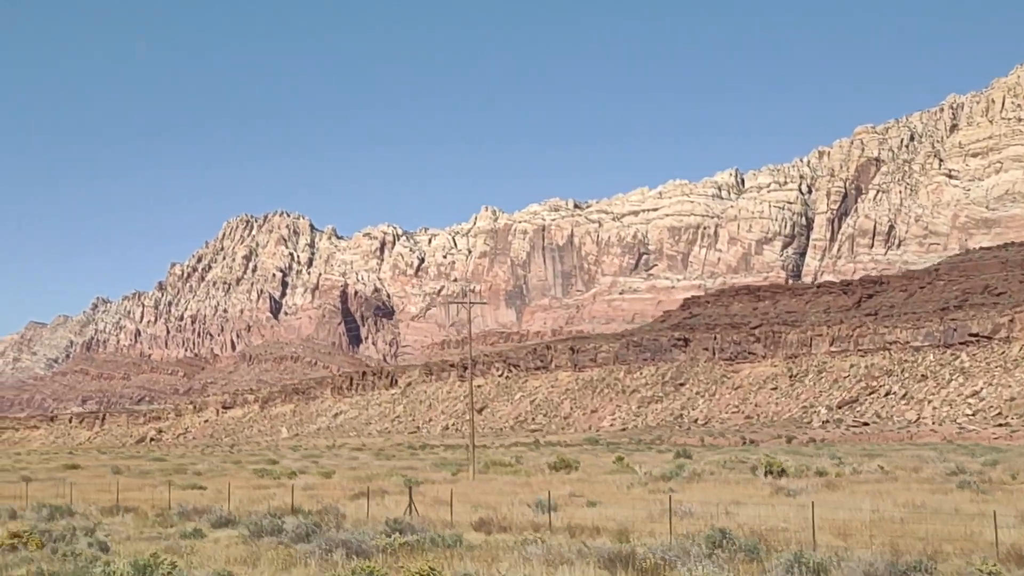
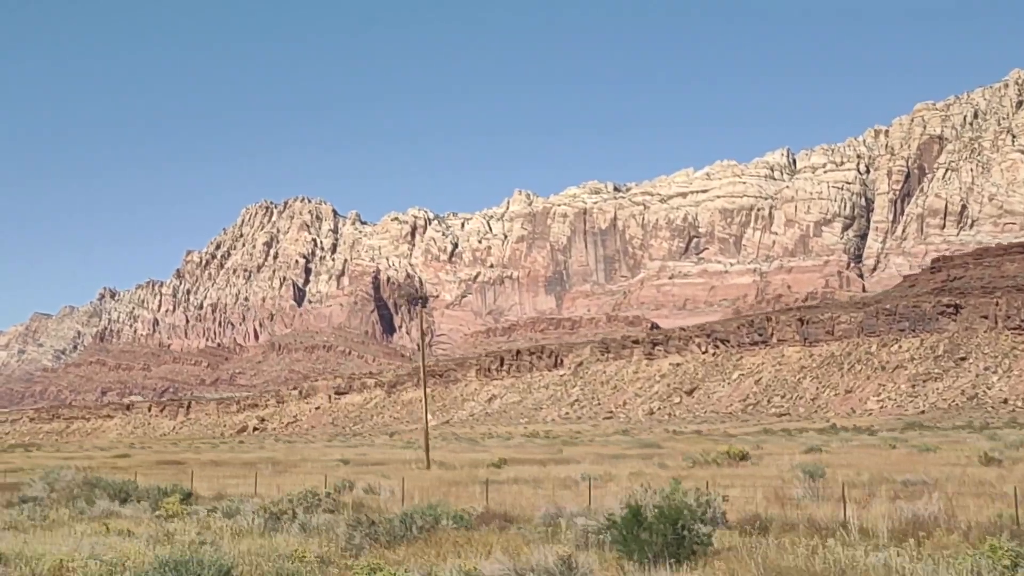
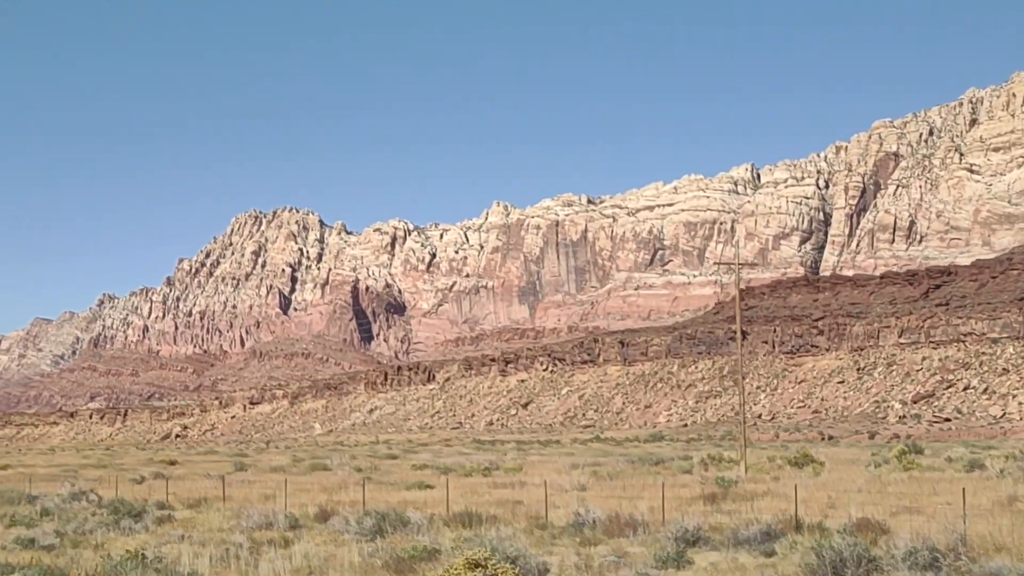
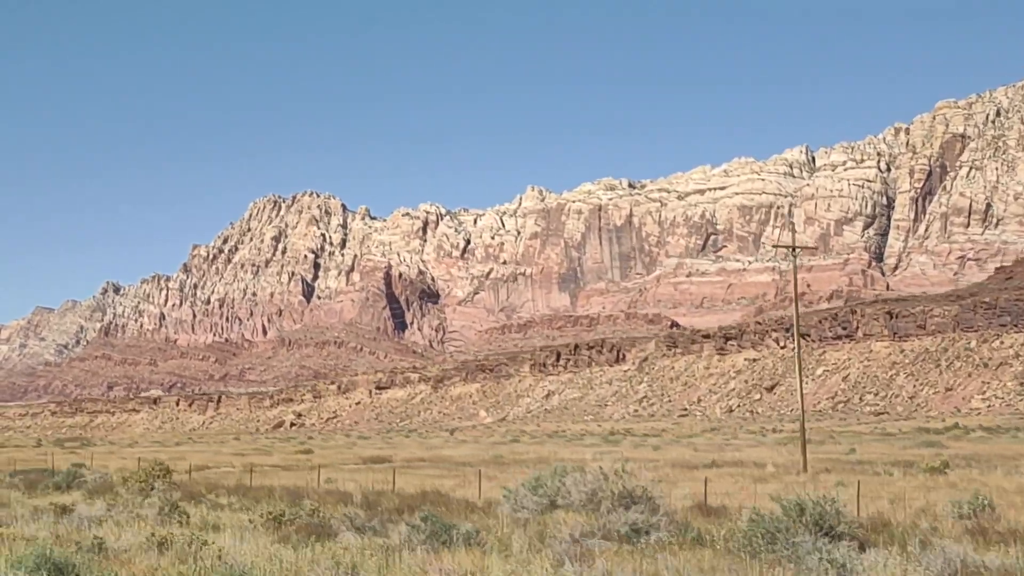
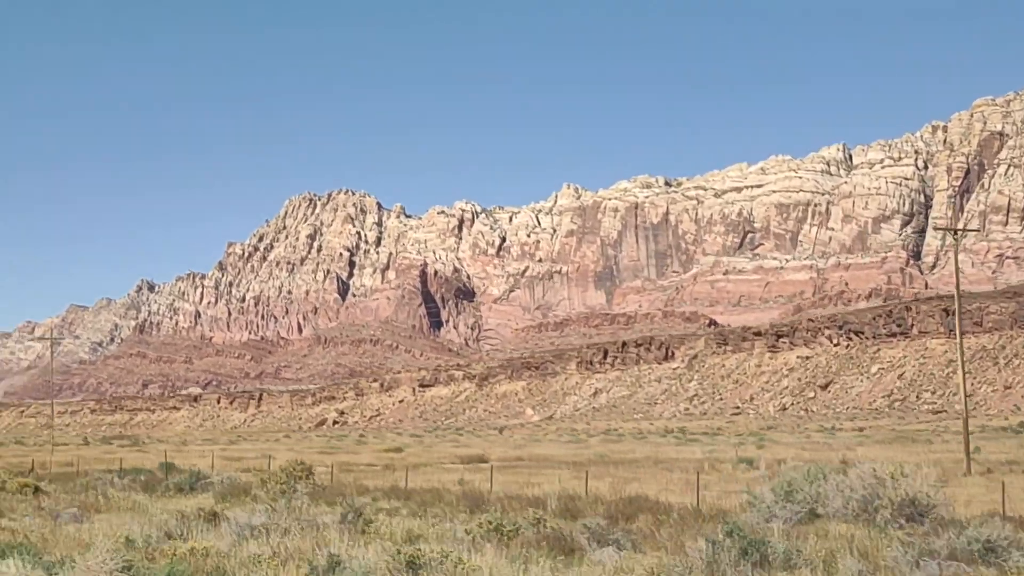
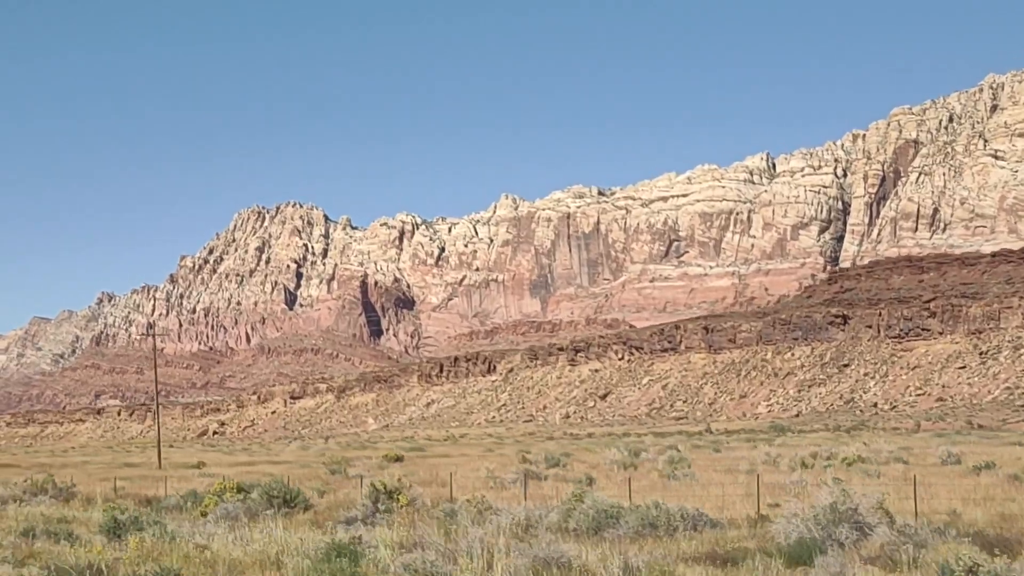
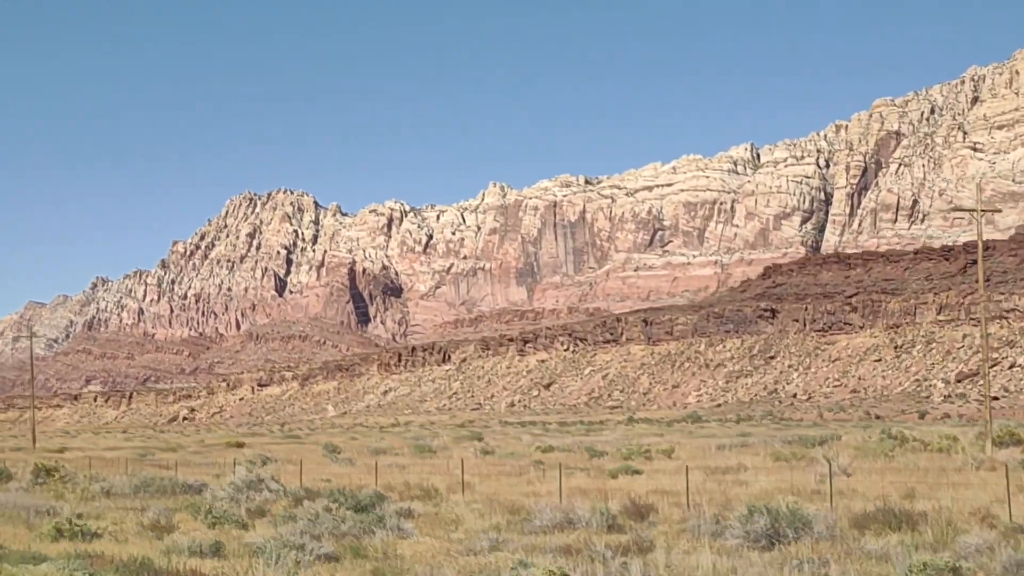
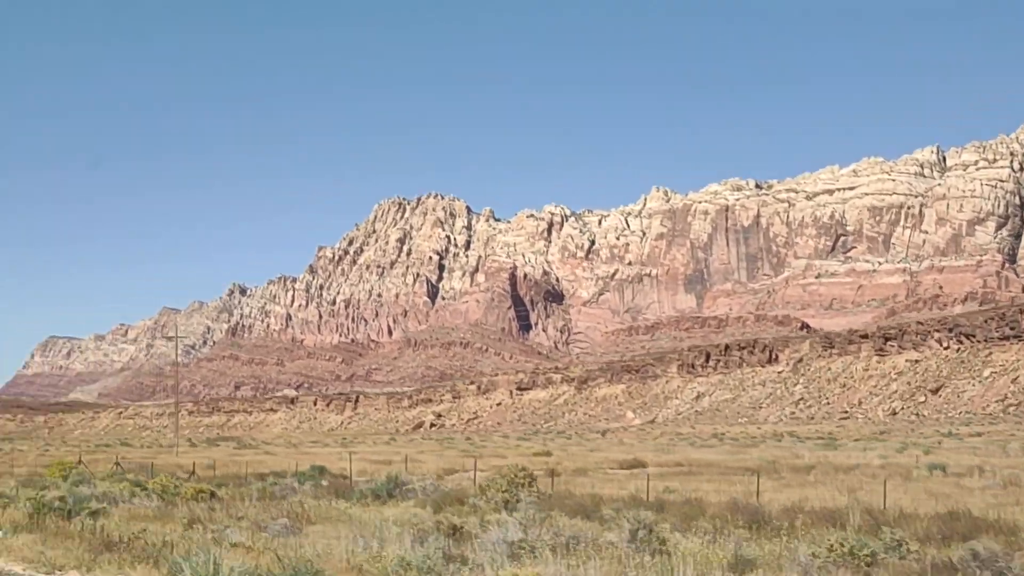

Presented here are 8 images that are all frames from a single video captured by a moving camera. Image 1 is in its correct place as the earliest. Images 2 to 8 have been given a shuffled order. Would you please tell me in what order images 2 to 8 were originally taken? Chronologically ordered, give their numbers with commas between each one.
3, 7, 6, 2, 4, 5, 8
